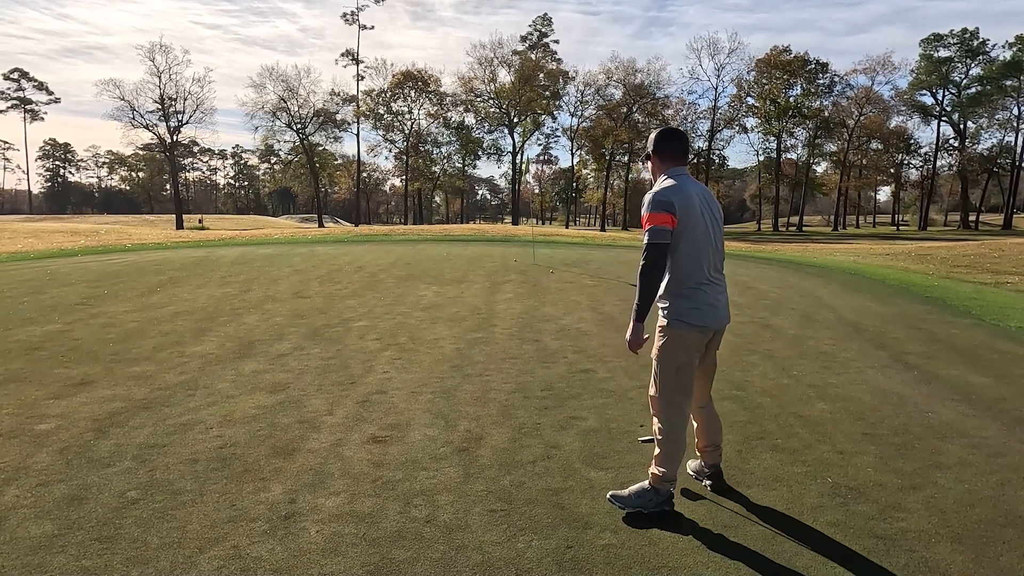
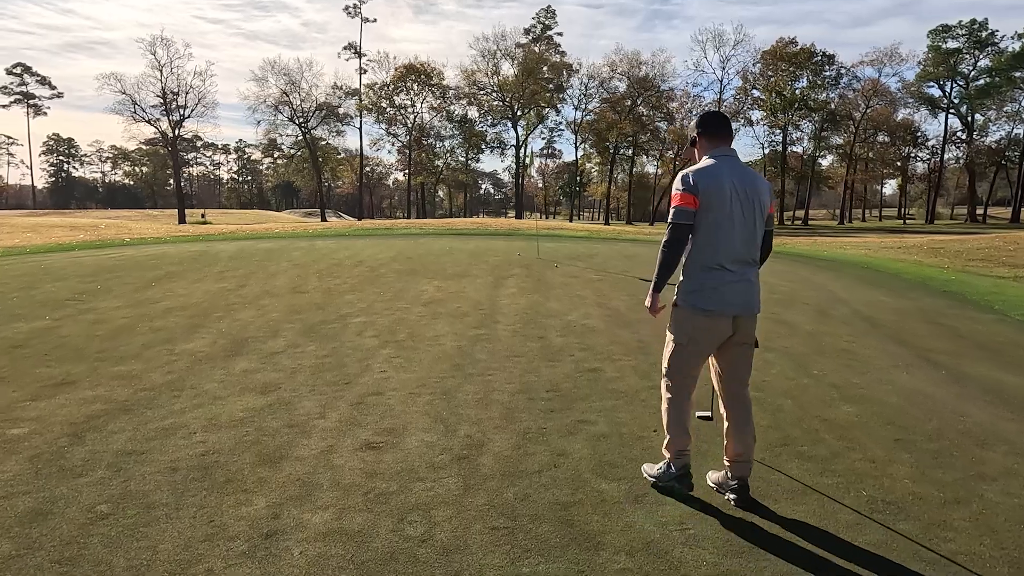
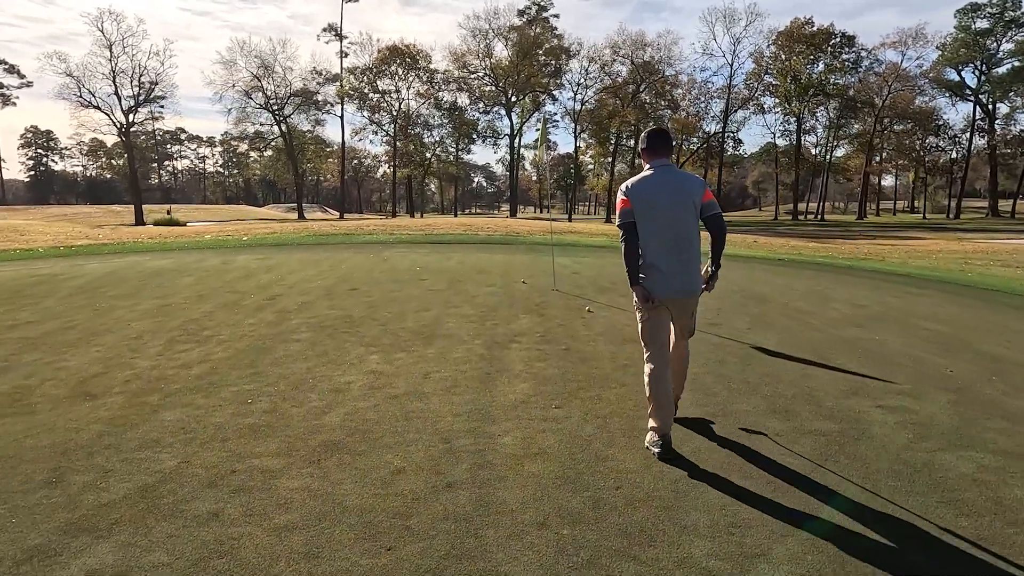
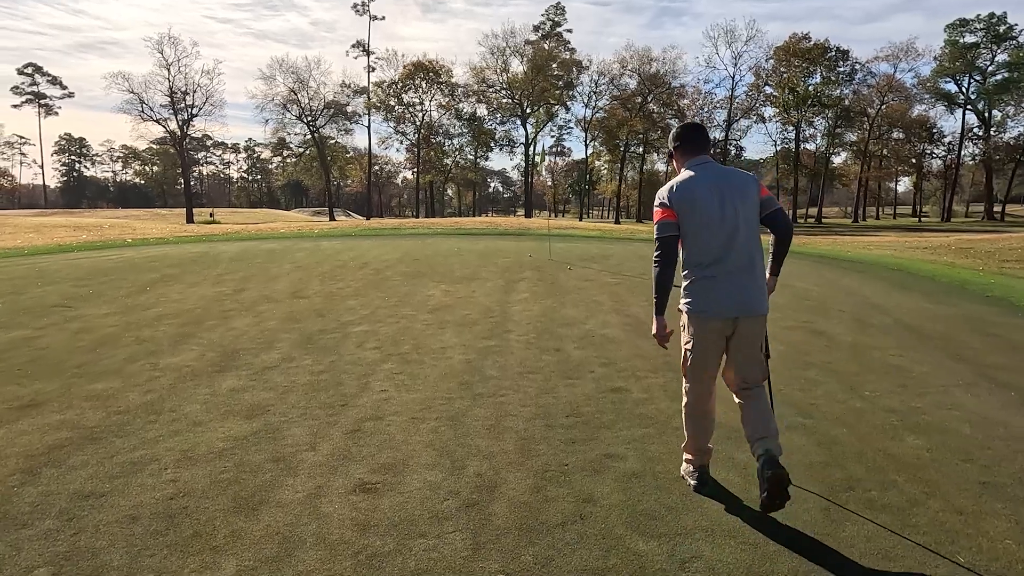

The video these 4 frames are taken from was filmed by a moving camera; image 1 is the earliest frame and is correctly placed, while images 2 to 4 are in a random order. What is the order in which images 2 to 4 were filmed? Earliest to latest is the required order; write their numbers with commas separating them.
2, 4, 3
